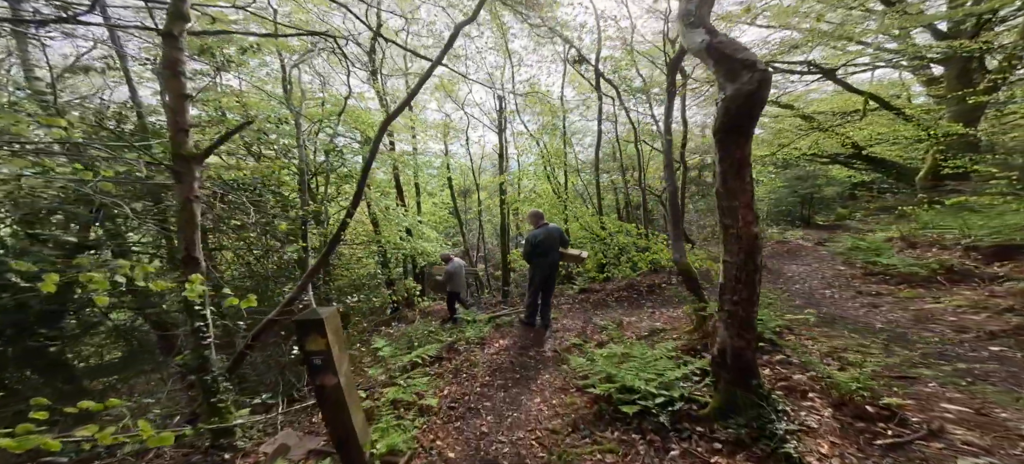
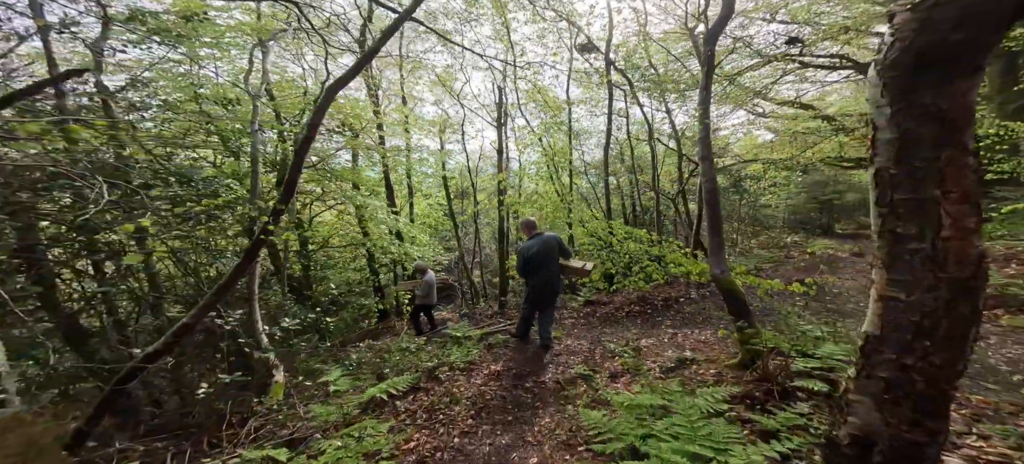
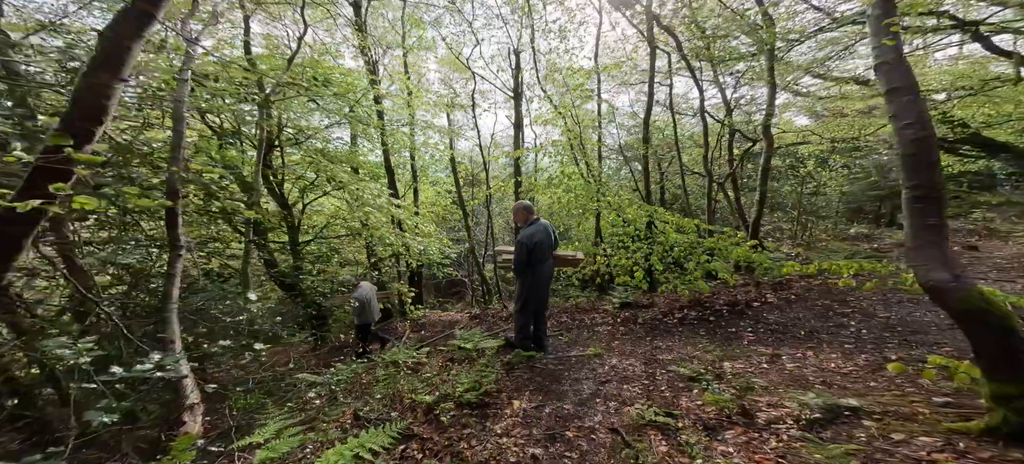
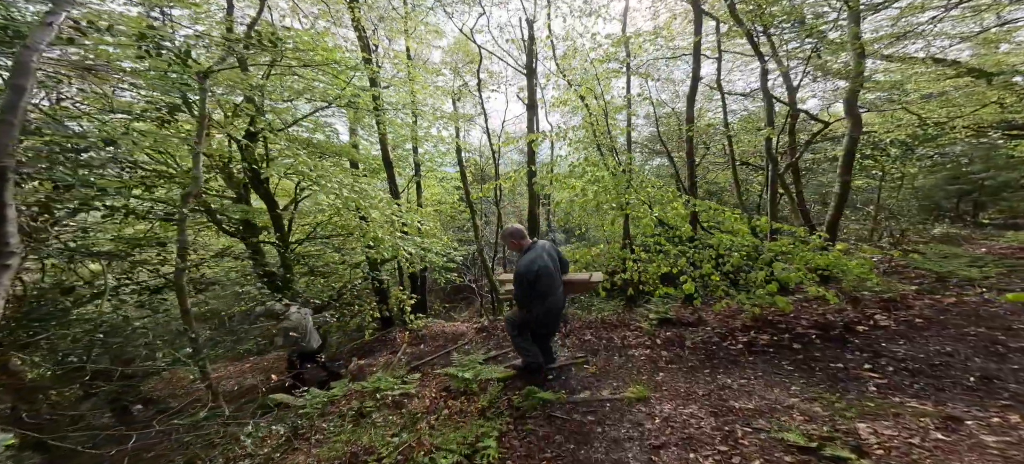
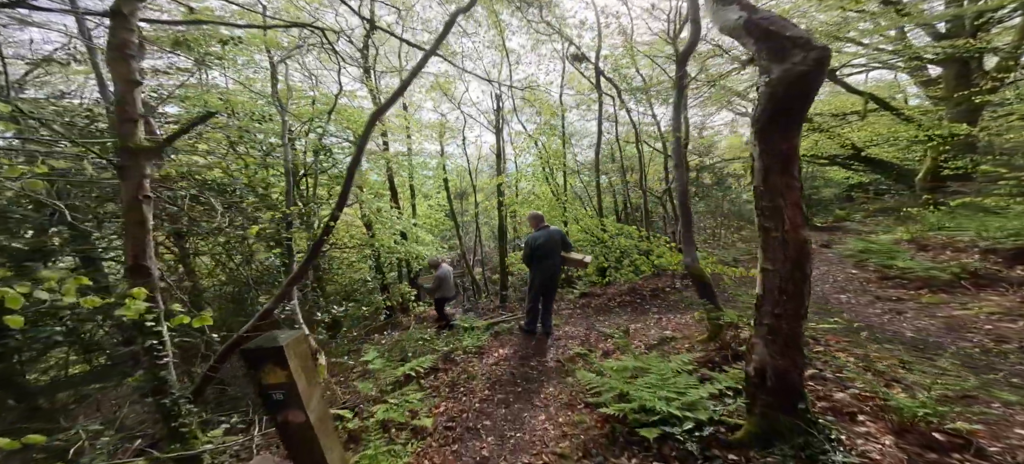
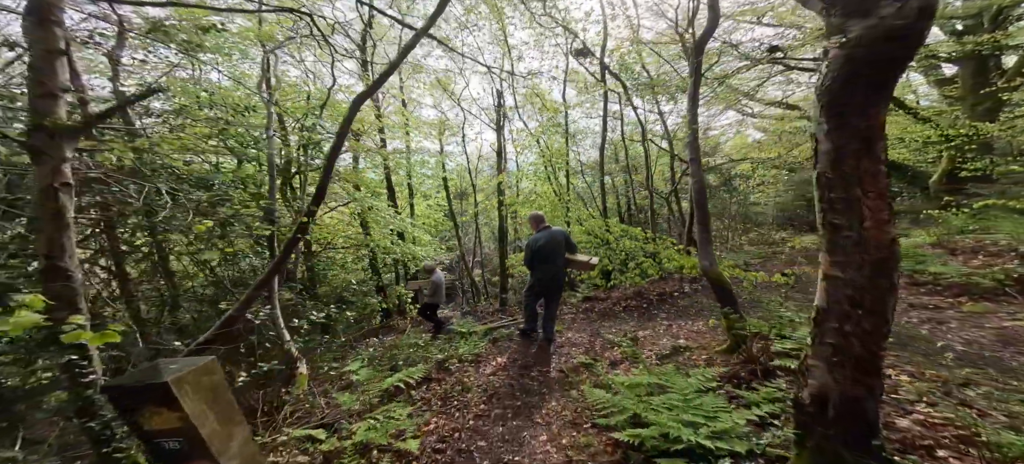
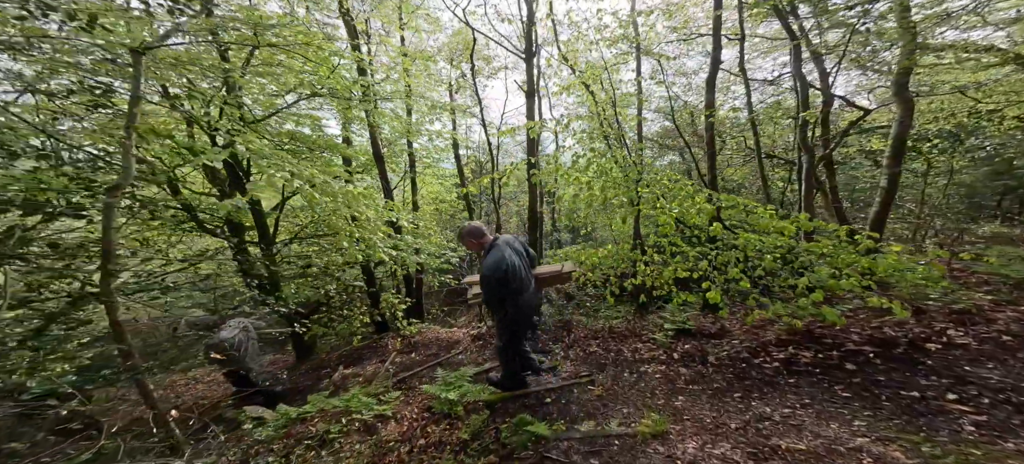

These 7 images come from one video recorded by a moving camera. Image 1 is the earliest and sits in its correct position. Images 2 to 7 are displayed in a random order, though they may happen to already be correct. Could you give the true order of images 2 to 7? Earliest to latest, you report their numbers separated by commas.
5, 6, 2, 3, 4, 7
